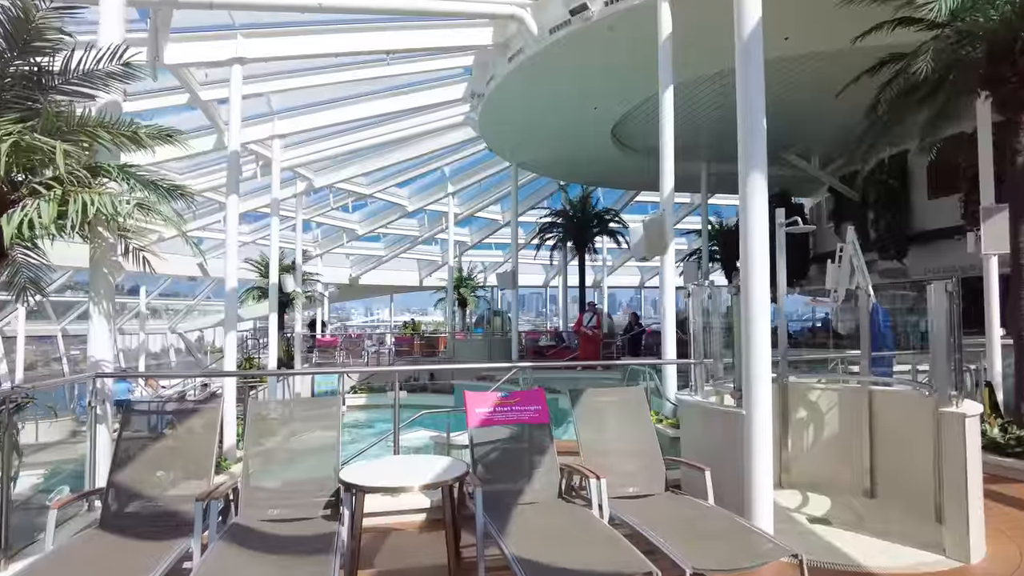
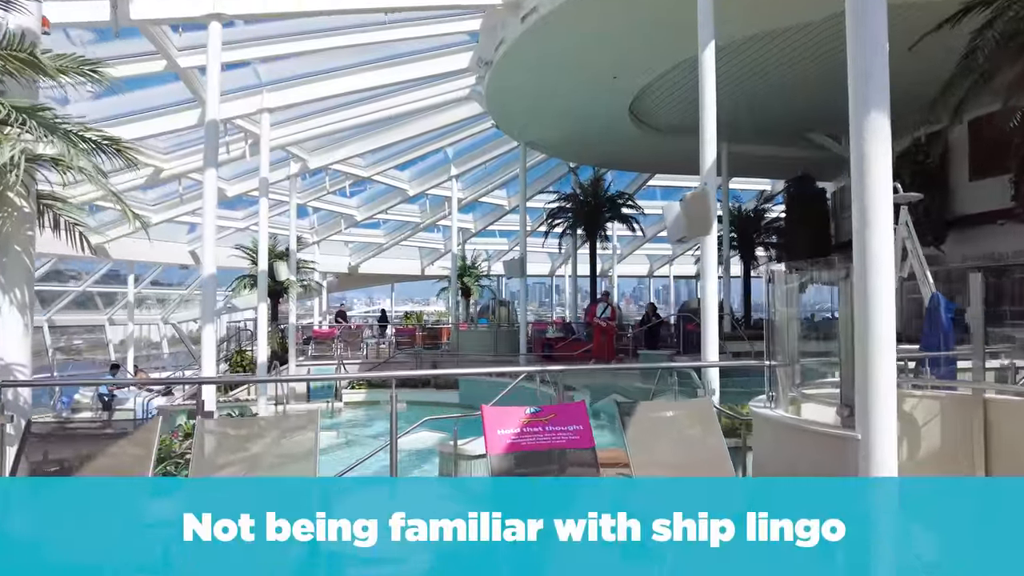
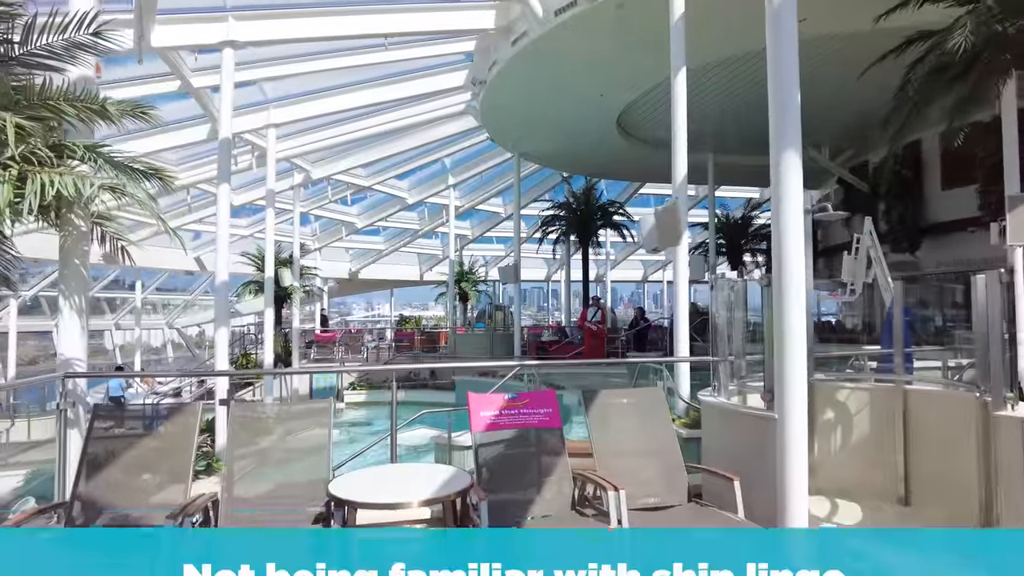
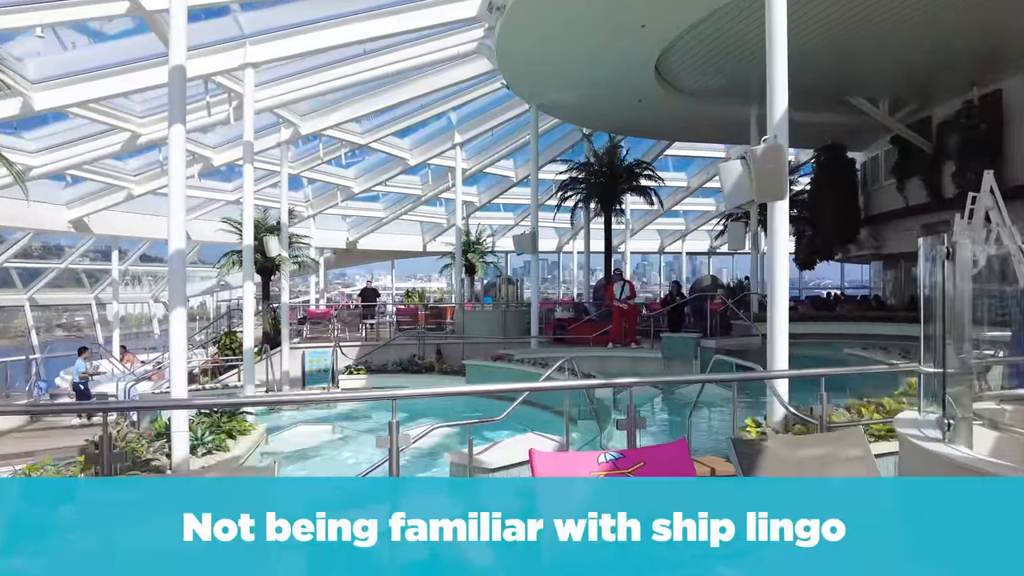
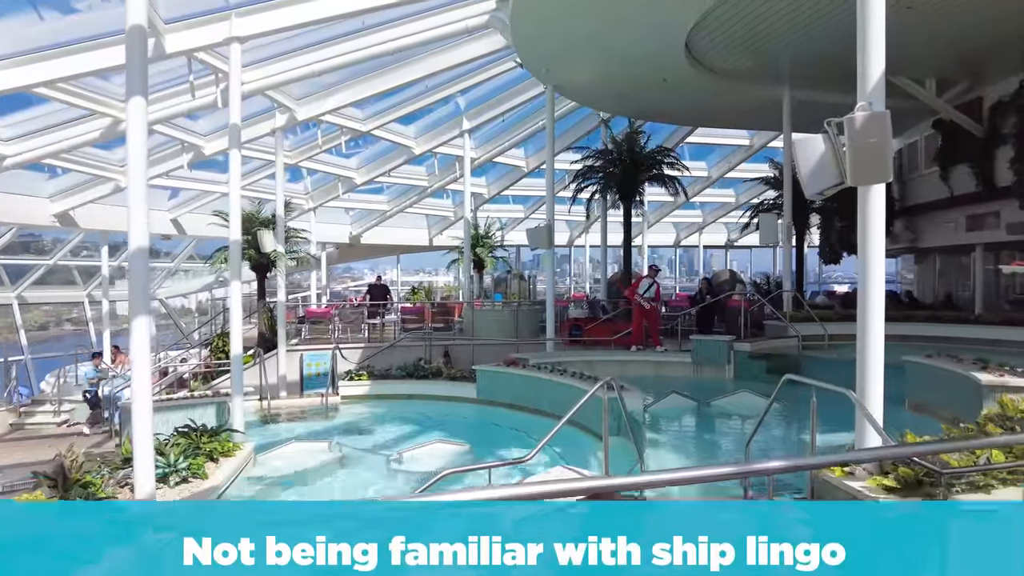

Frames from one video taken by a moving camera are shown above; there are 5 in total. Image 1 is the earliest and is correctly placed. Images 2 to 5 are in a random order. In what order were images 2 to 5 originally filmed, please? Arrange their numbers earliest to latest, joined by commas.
3, 2, 4, 5
